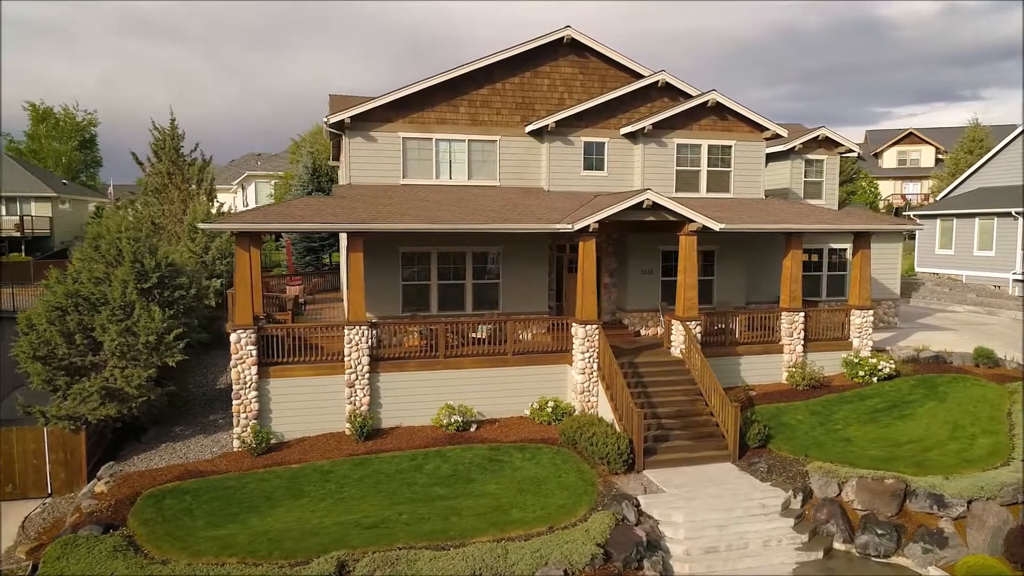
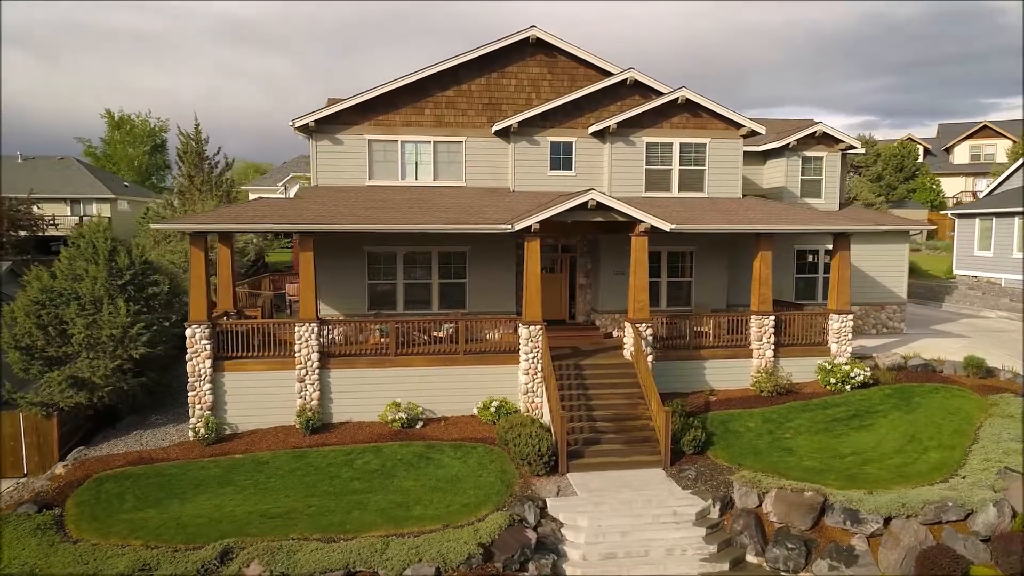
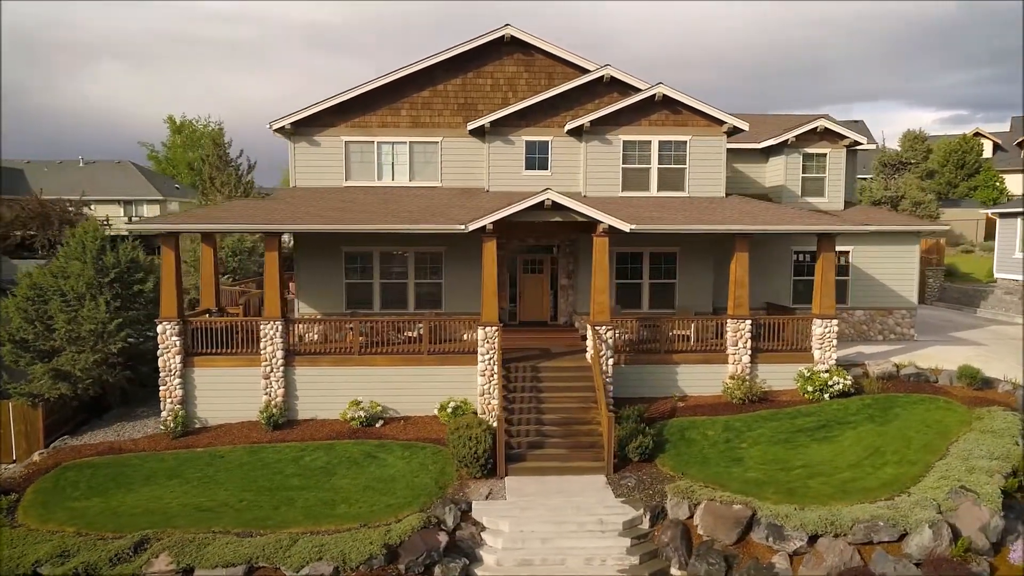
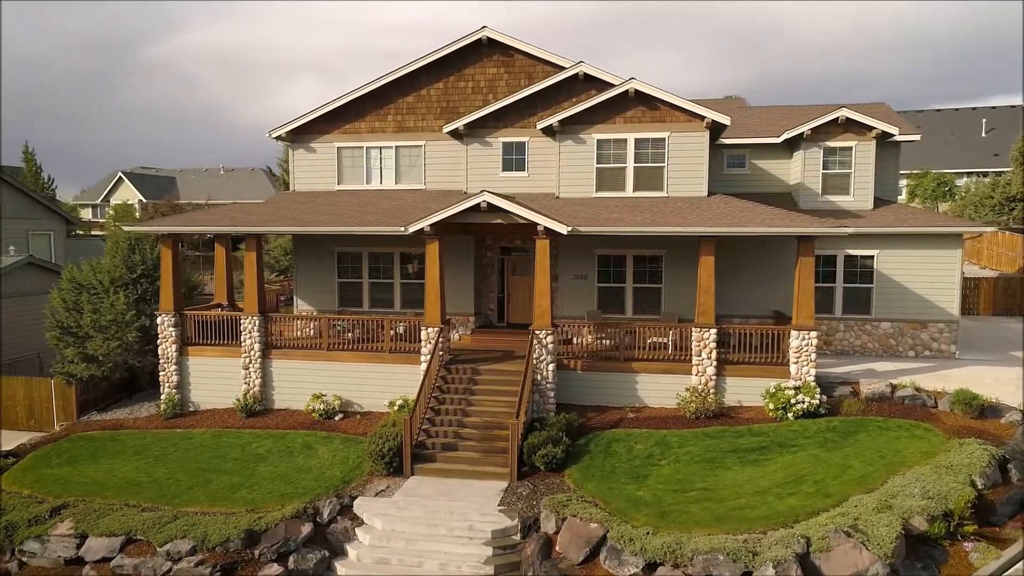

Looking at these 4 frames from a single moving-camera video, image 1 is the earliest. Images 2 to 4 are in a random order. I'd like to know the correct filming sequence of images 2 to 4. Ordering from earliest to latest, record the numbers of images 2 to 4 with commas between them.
2, 3, 4
